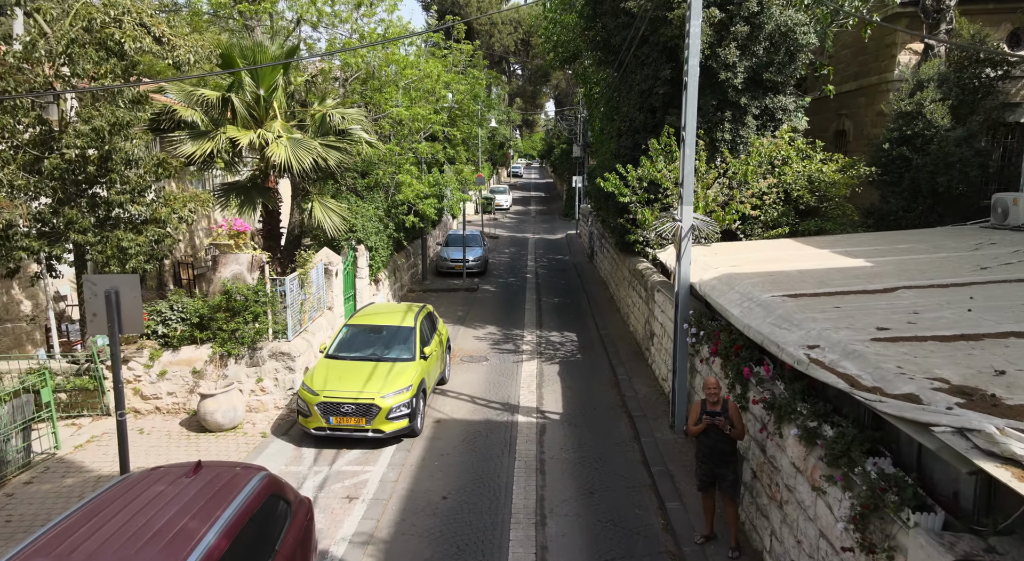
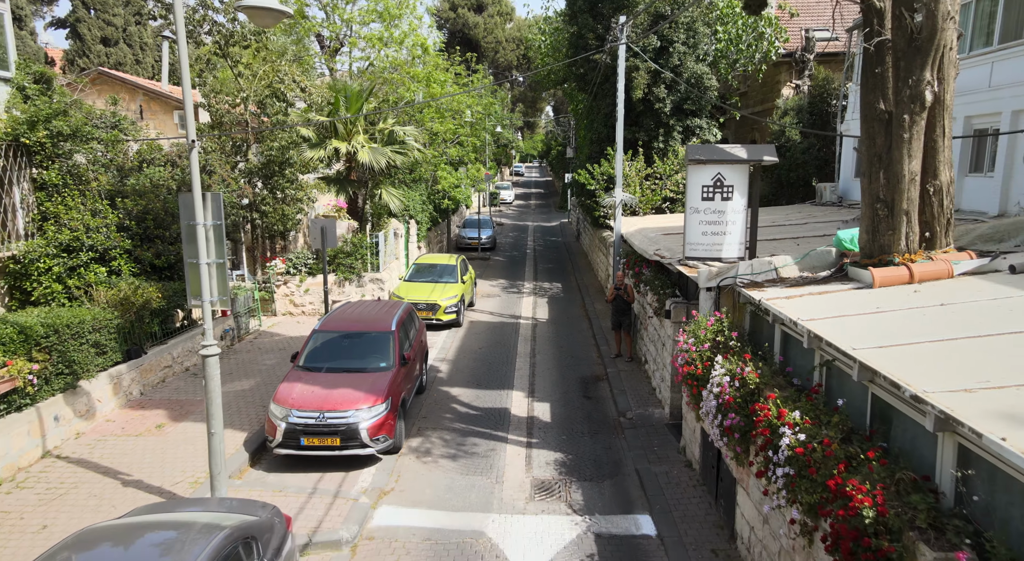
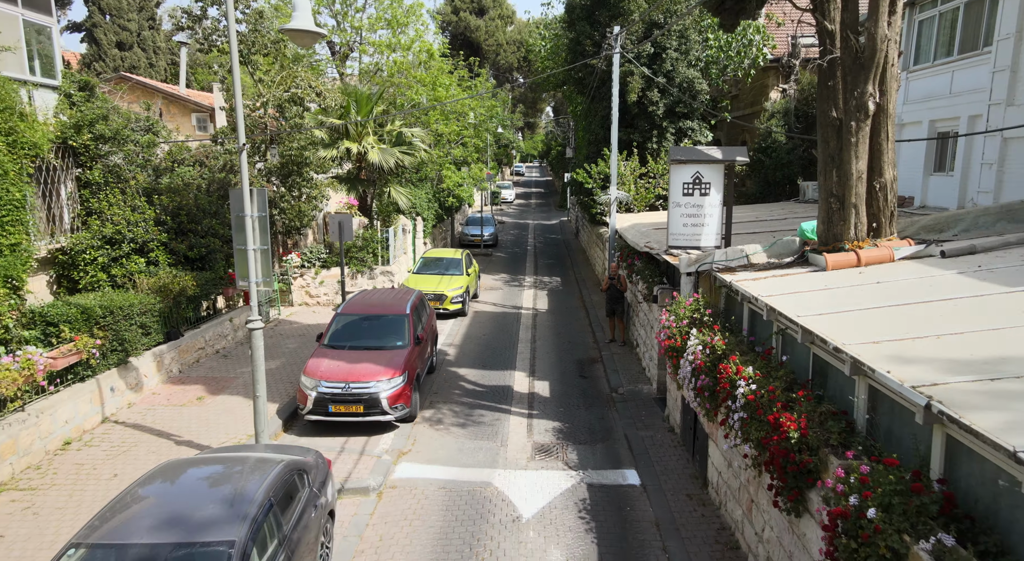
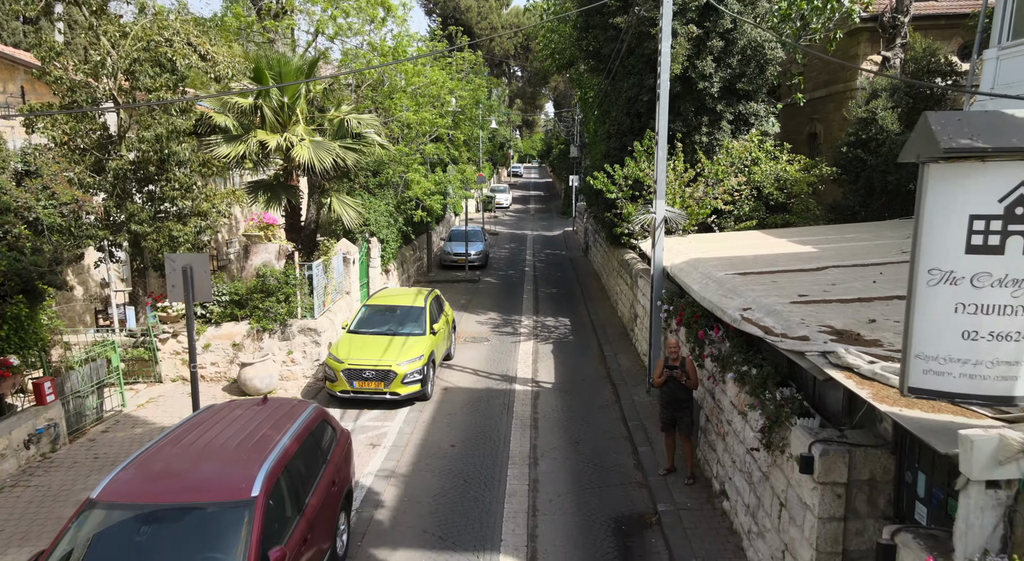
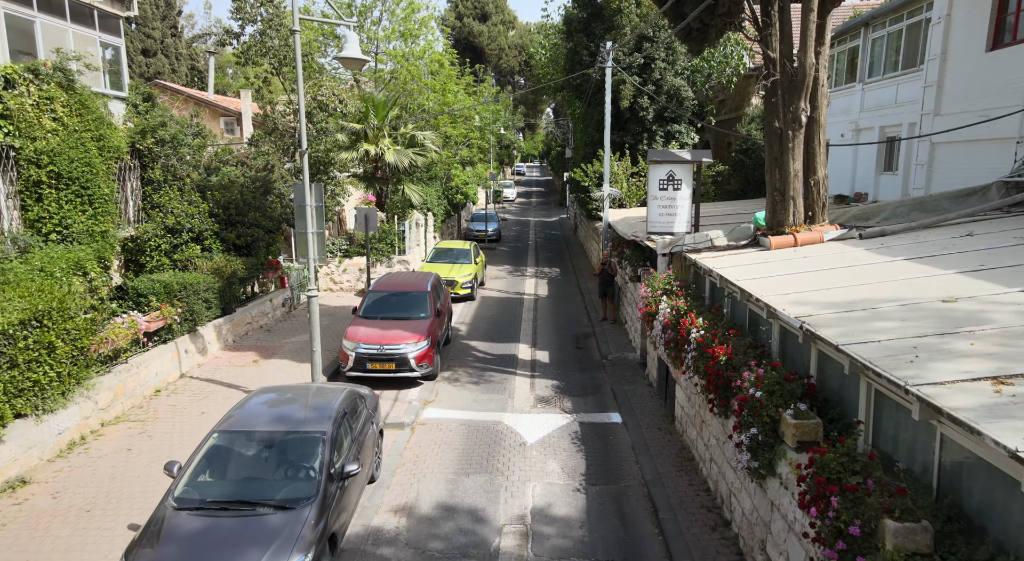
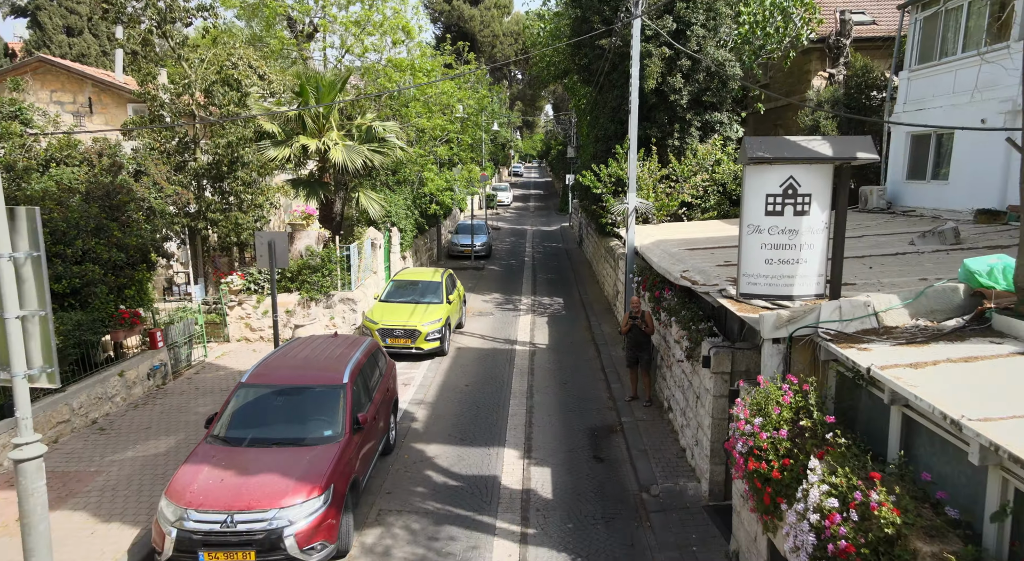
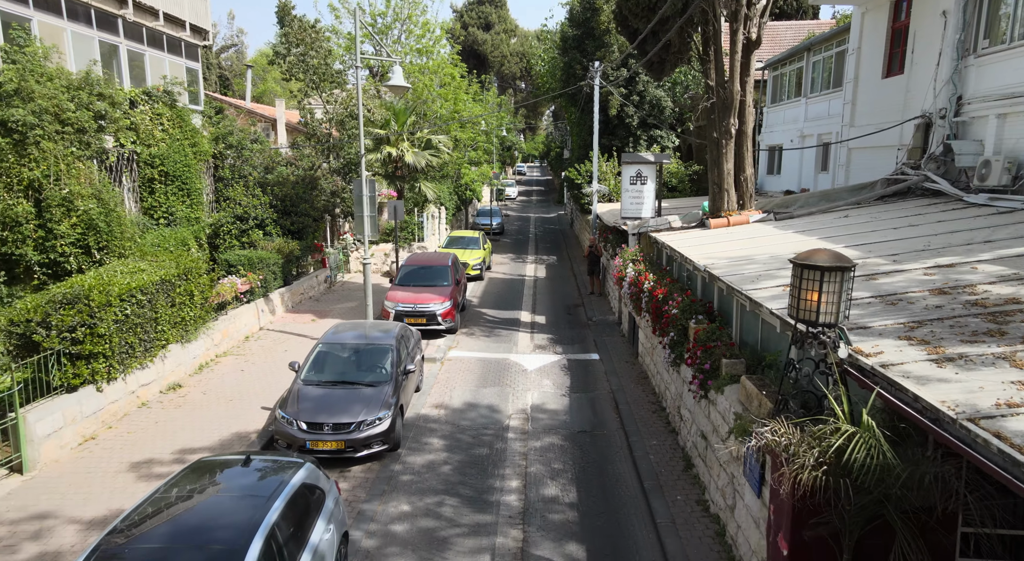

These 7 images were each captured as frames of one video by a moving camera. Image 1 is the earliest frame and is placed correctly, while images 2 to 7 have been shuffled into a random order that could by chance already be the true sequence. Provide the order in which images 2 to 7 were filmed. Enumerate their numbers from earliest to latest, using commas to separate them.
4, 6, 2, 3, 5, 7
